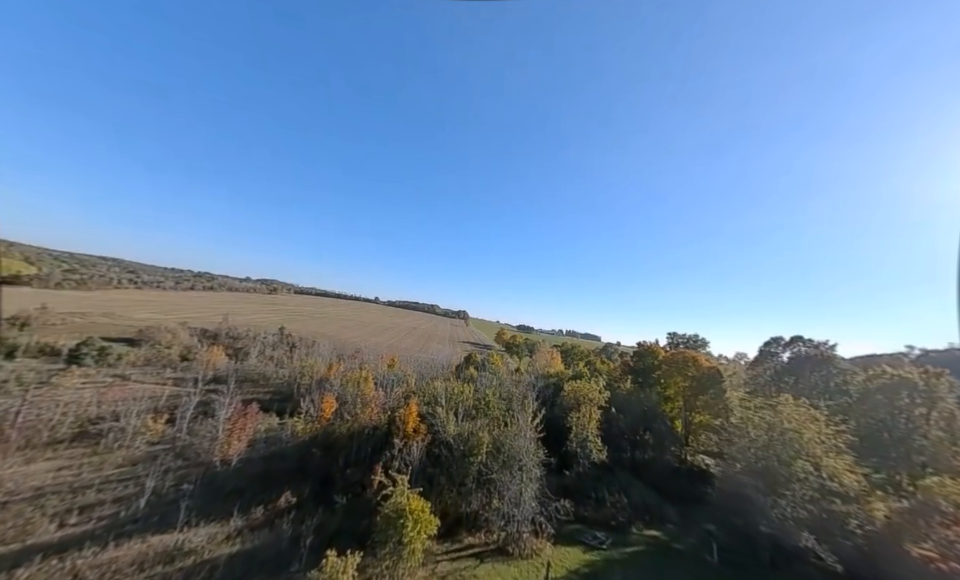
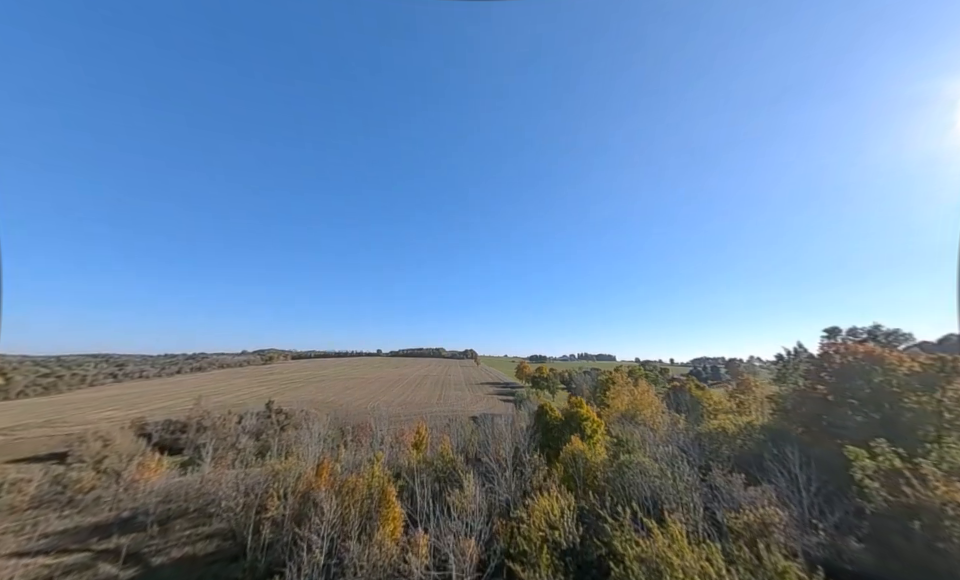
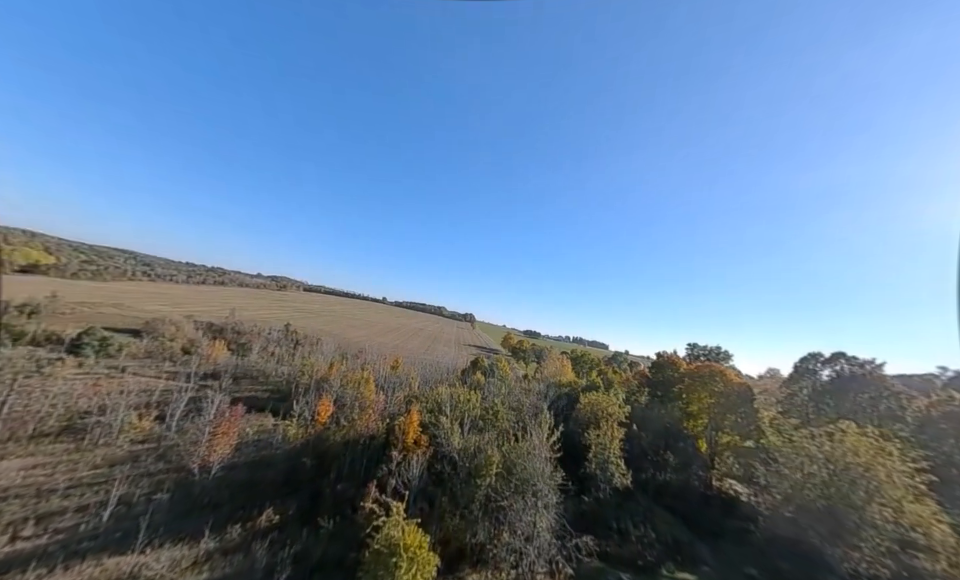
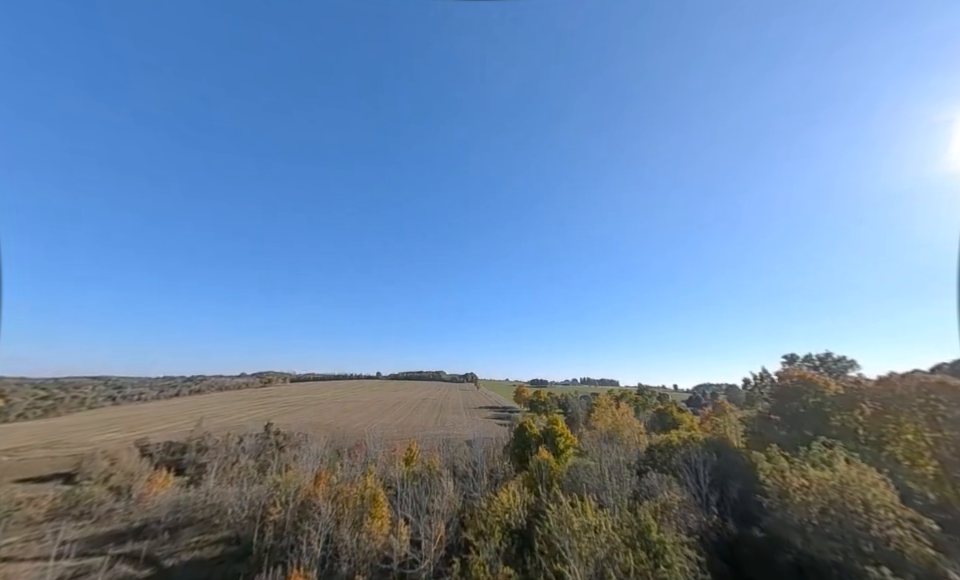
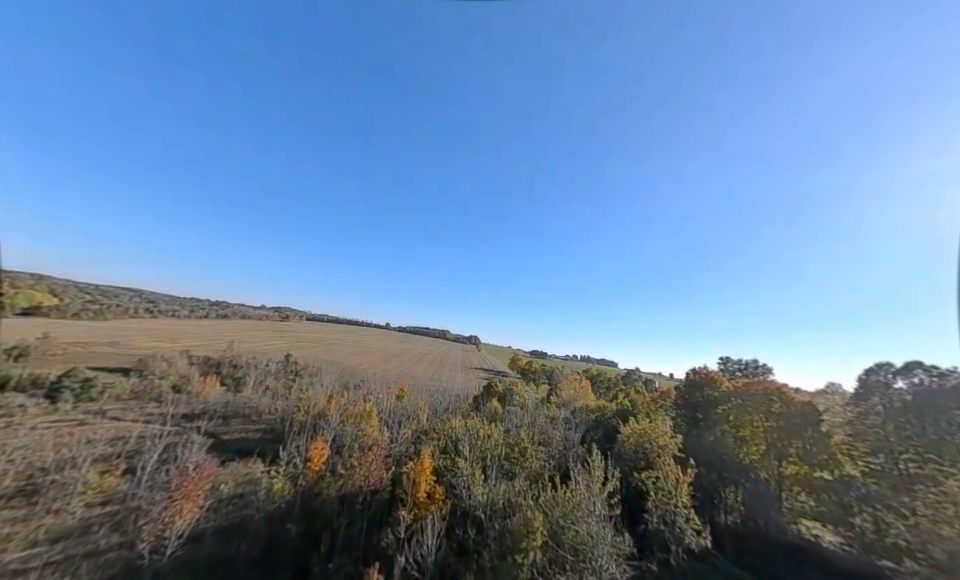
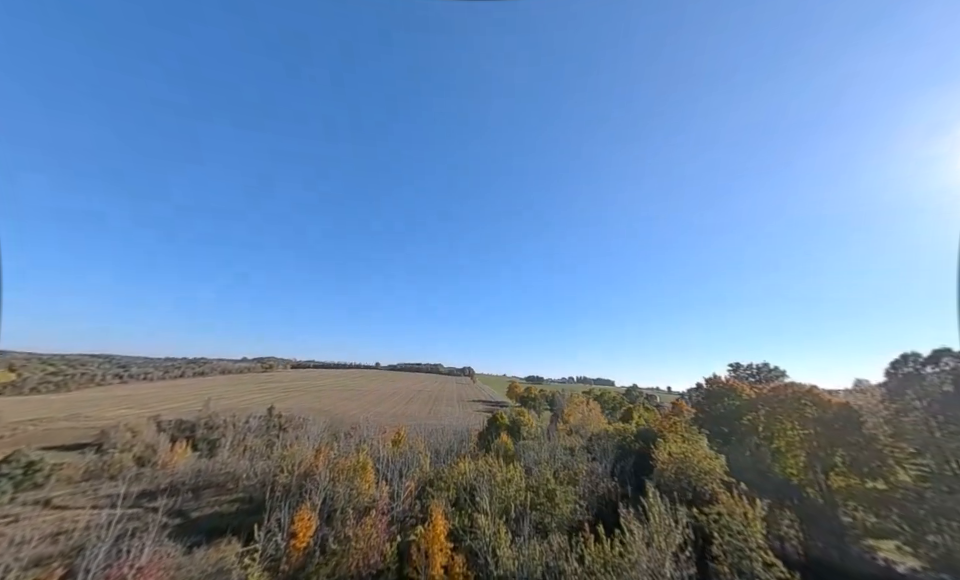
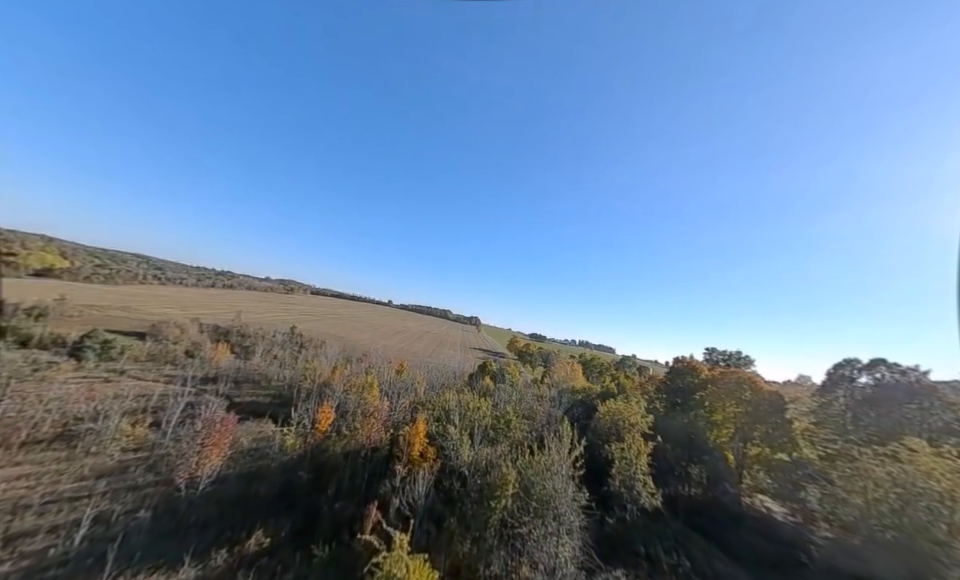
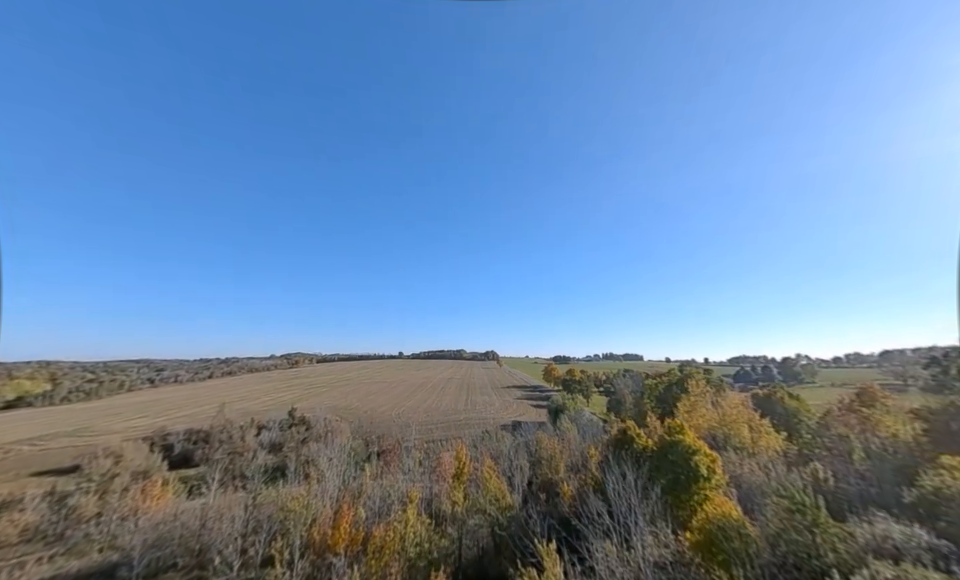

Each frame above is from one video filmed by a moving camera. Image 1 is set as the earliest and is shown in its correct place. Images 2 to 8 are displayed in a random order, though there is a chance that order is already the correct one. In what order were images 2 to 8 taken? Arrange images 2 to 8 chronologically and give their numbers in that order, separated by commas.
3, 7, 5, 6, 4, 2, 8
